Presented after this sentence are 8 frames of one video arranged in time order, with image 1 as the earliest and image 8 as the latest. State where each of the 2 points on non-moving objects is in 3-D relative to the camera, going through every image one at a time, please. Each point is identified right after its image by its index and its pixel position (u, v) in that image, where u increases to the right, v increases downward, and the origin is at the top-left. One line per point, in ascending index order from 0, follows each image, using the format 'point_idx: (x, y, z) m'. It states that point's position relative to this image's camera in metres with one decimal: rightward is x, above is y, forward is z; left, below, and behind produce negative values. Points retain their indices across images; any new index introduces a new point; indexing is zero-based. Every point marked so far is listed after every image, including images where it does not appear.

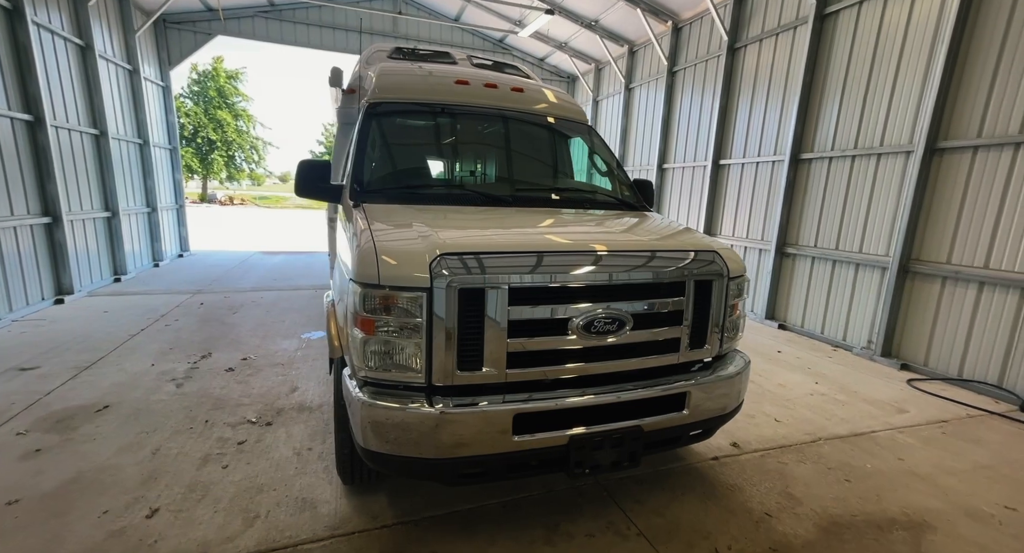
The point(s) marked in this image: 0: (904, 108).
0: (+4.1, +1.7, +4.6) m
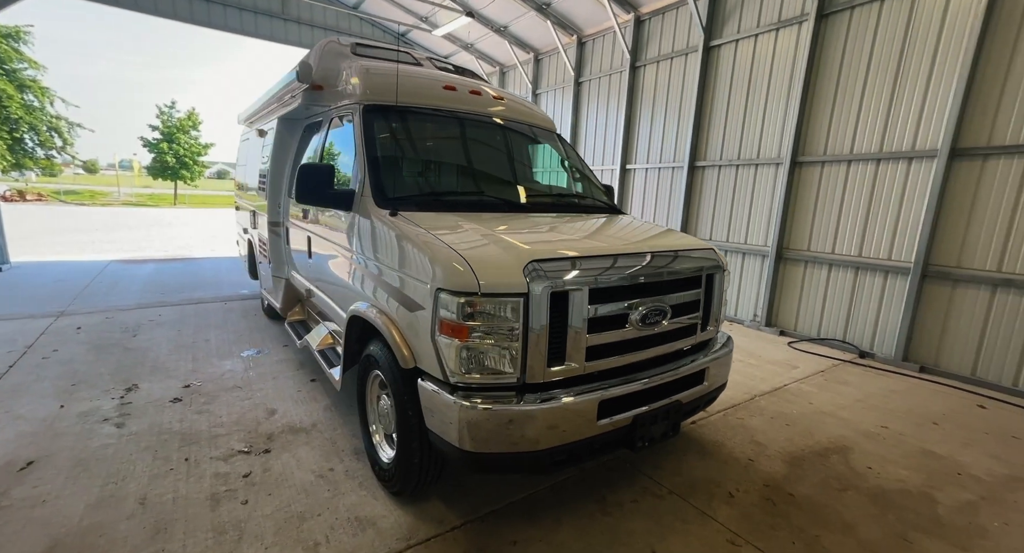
0: (+3.4, +1.9, +5.8) m
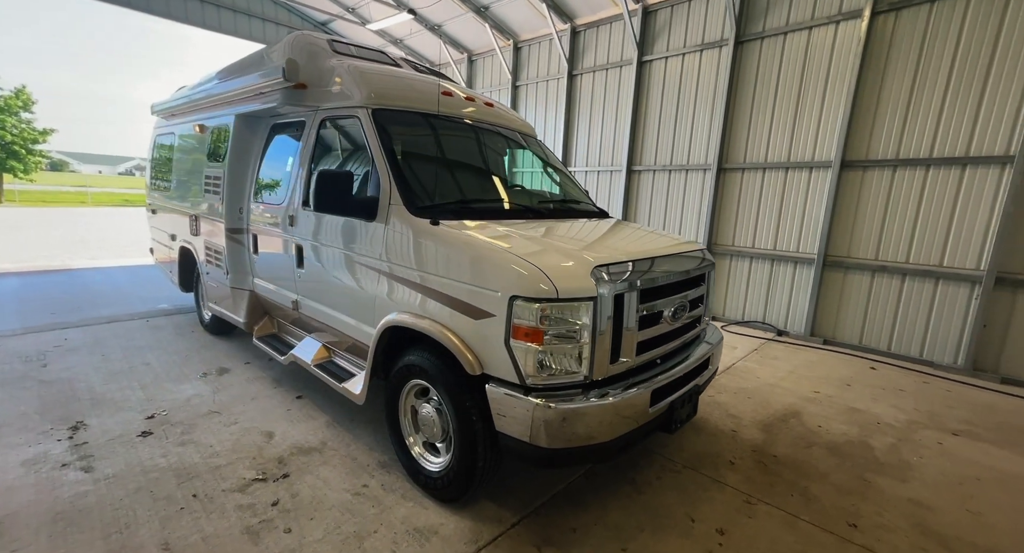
0: (+2.7, +2.0, +6.6) m
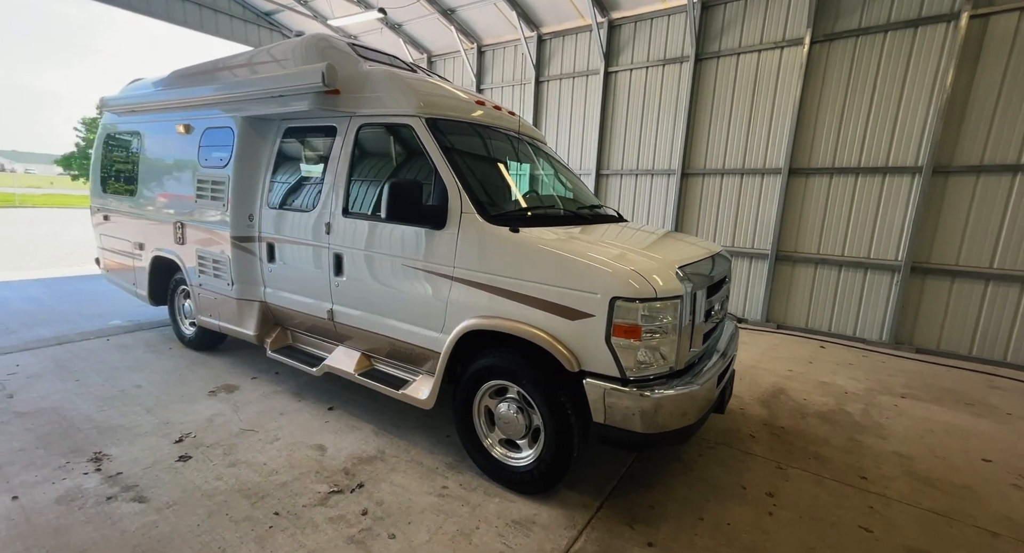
0: (+2.4, +2.0, +7.2) m
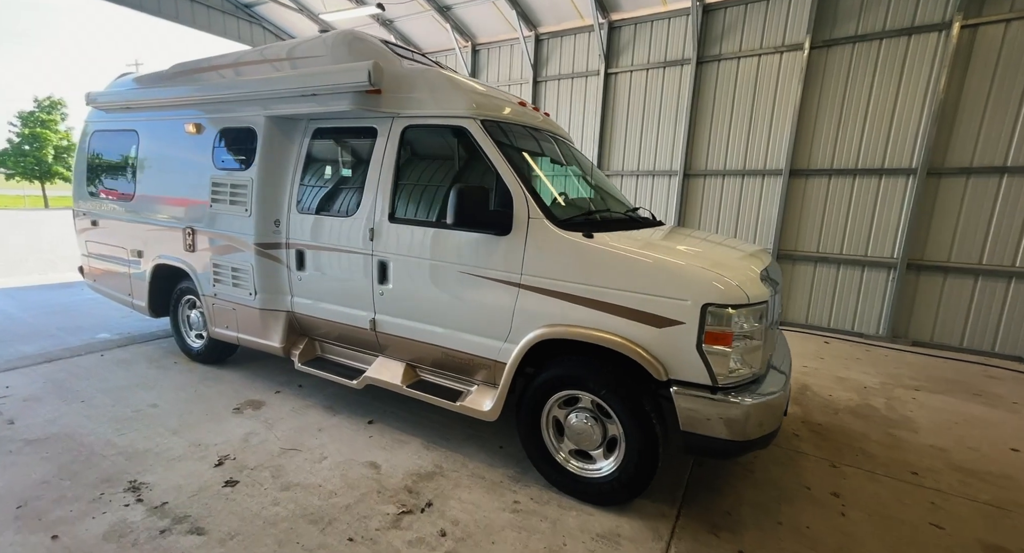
0: (+2.4, +2.0, +7.3) m
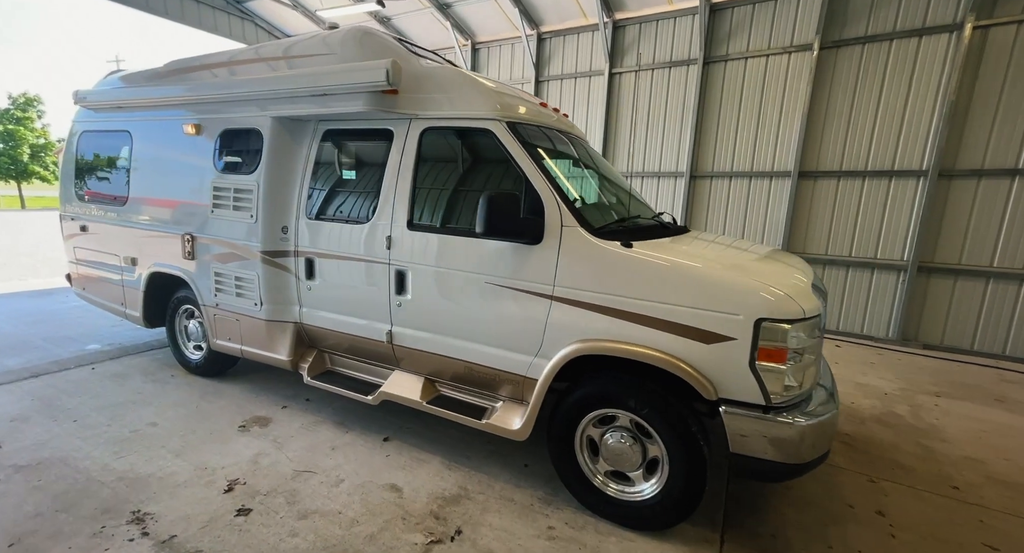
0: (+2.5, +2.0, +7.2) m
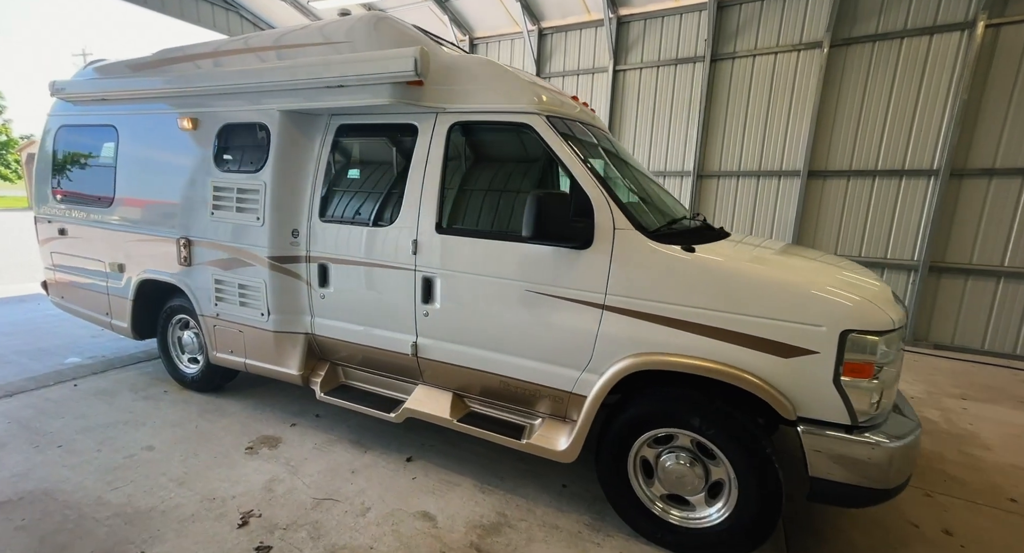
0: (+2.5, +2.0, +7.0) m
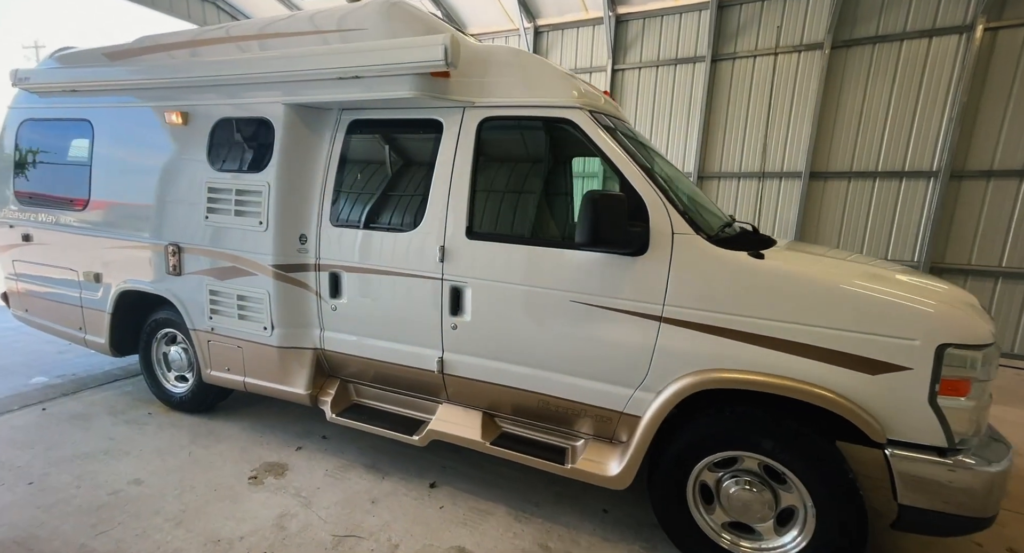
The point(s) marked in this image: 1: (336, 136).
0: (+2.5, +1.9, +6.9) m
1: (-1.1, +0.9, +2.8) m
